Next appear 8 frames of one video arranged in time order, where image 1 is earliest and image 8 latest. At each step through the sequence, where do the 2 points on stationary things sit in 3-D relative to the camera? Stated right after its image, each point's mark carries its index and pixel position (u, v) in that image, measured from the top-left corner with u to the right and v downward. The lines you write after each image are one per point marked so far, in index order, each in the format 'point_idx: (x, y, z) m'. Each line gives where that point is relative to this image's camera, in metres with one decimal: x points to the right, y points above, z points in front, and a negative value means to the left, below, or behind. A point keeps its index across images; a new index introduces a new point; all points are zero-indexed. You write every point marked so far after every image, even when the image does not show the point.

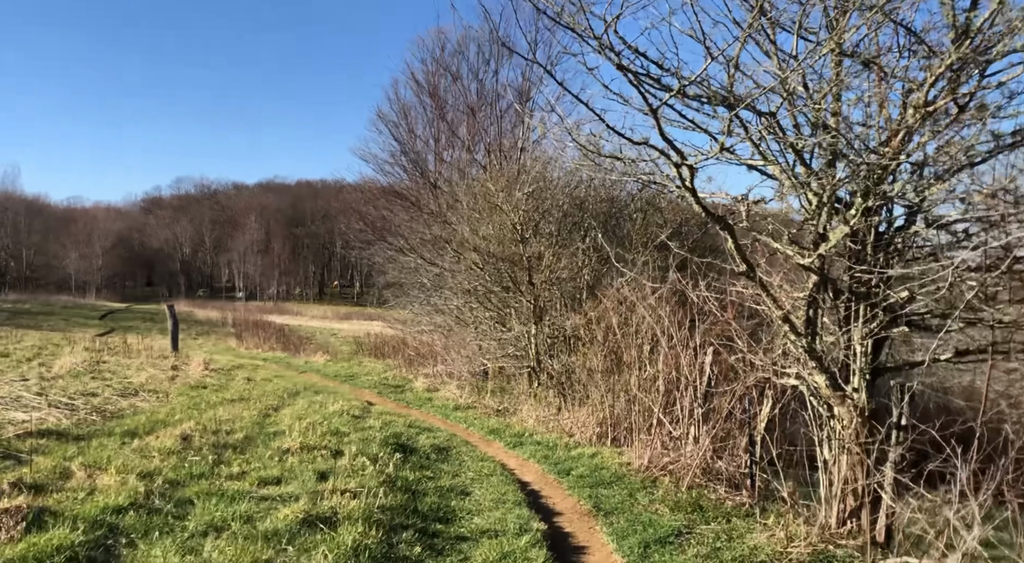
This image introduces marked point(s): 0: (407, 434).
0: (-1.4, -2.1, +10.6) m
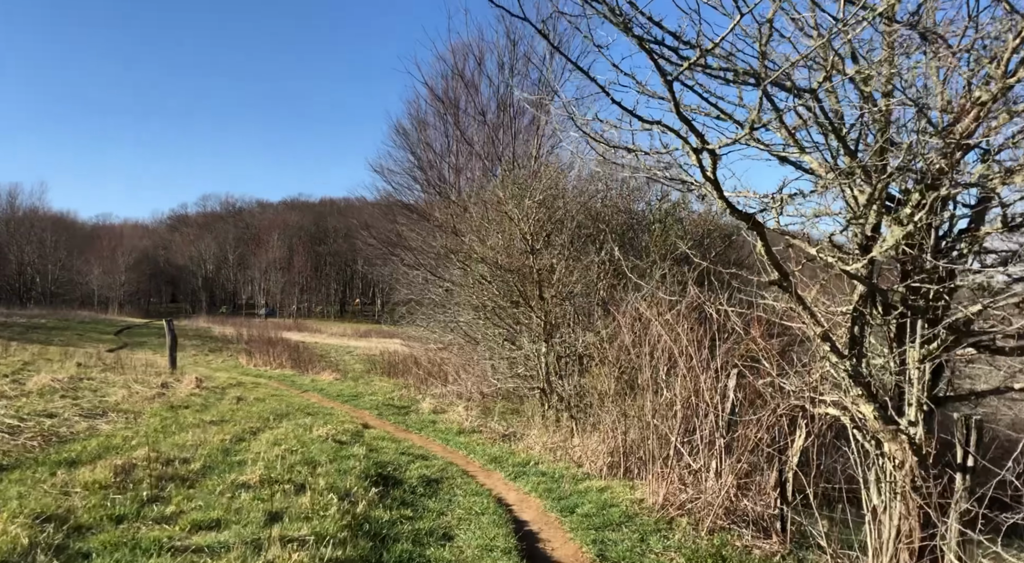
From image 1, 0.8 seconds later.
0: (-1.4, -2.3, +9.6) m
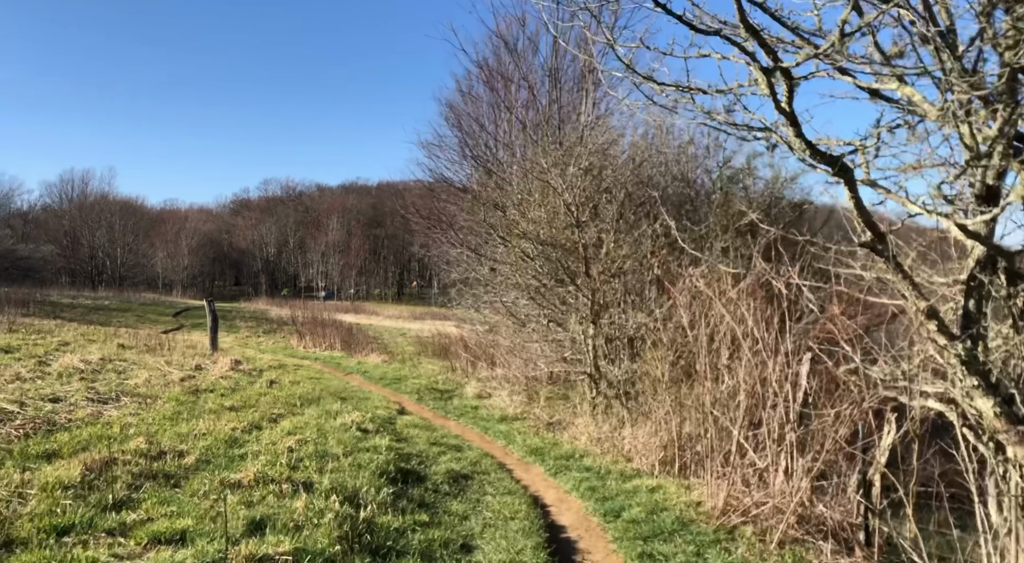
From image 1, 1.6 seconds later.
0: (-1.0, -2.0, +8.7) m
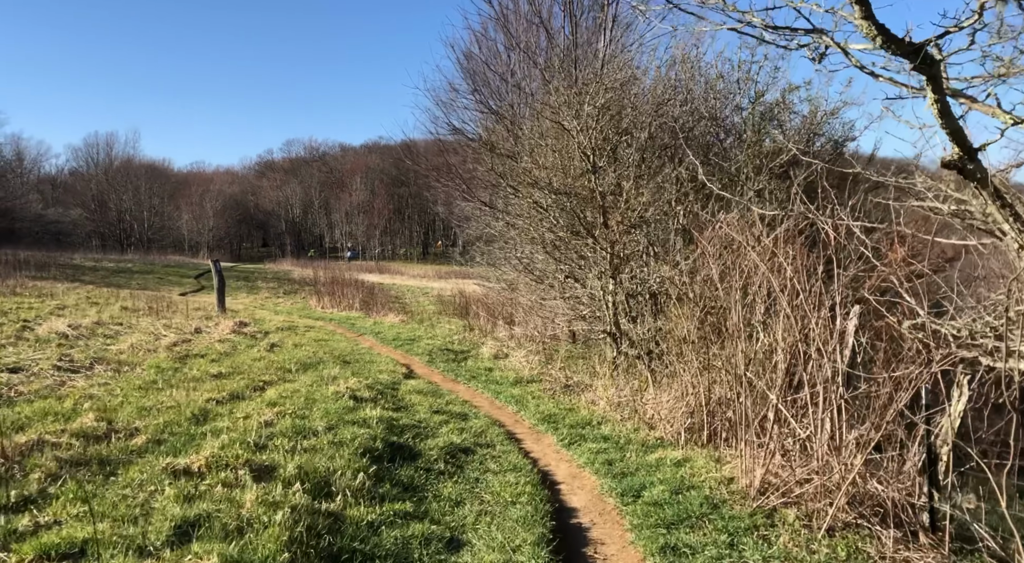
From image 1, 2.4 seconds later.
0: (-0.9, -1.5, +7.9) m
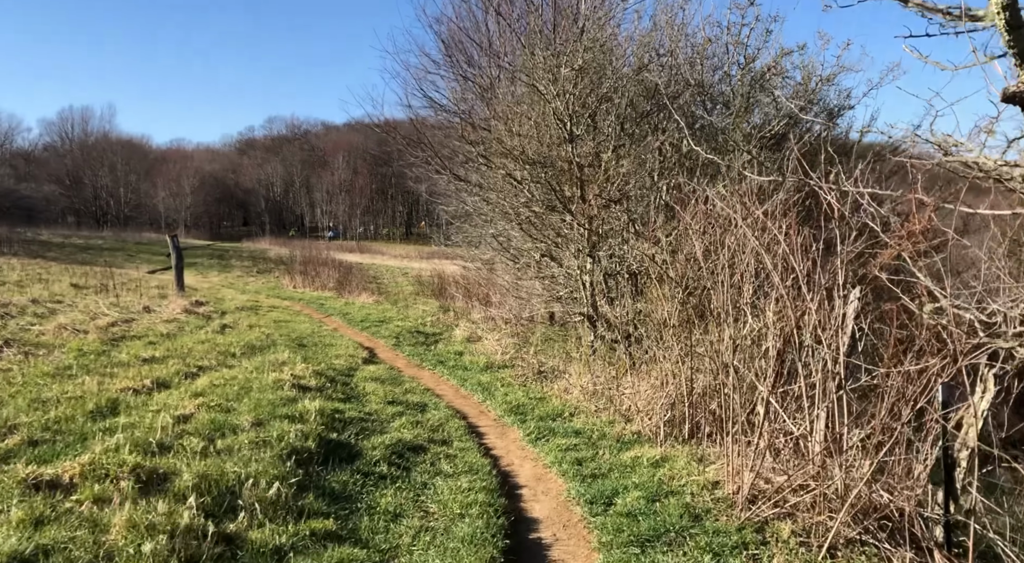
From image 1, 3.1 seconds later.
0: (-1.2, -1.2, +7.0) m
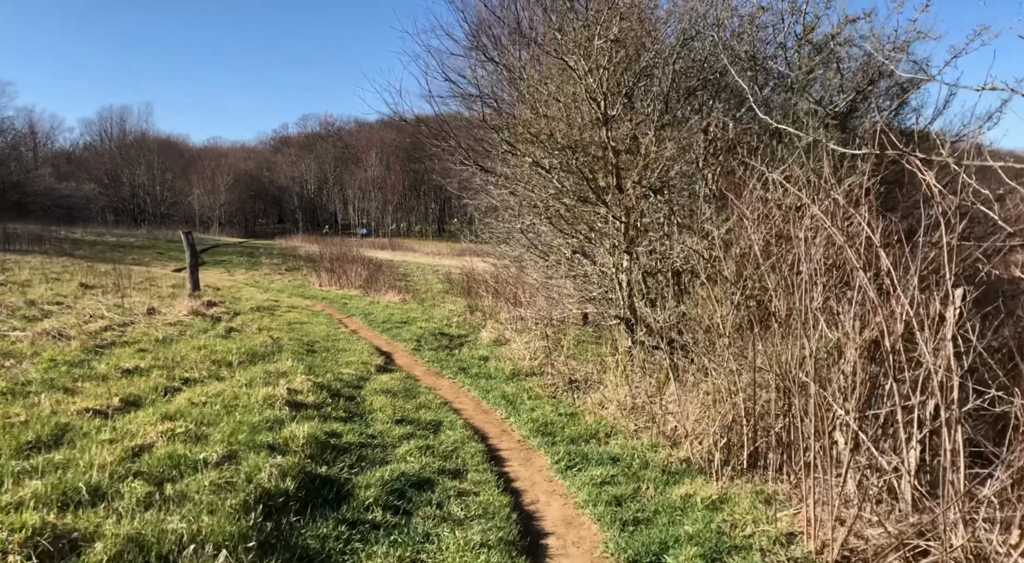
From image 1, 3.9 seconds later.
0: (-1.0, -1.3, +6.0) m
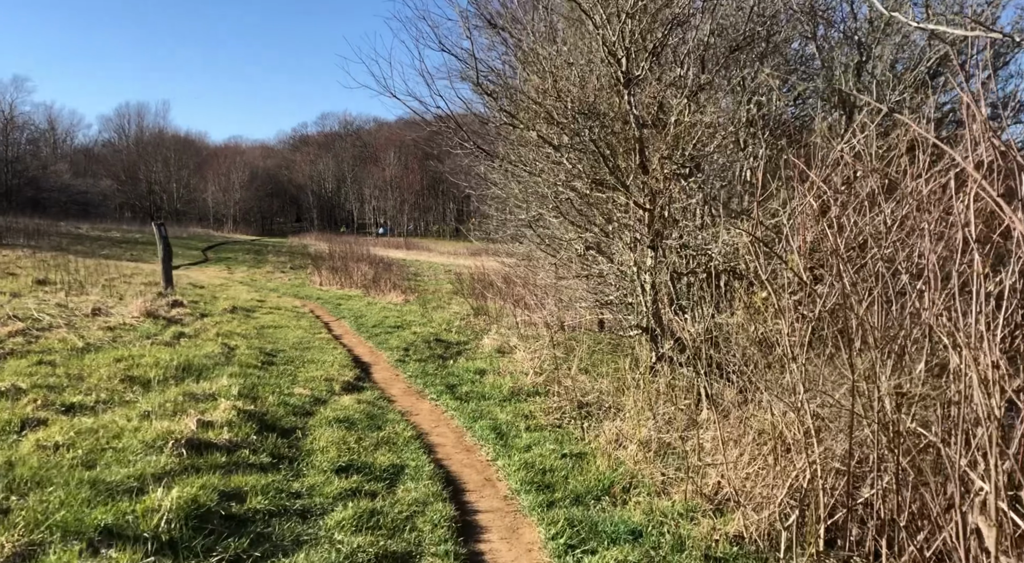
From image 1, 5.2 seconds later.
0: (-1.2, -1.2, +4.2) m
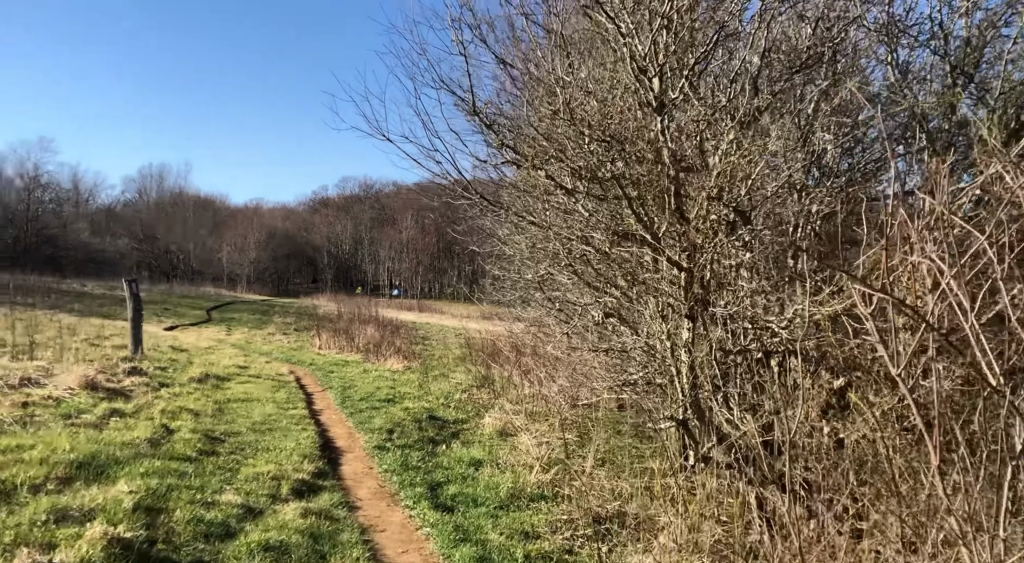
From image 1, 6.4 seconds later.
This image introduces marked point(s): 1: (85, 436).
0: (-1.3, -1.5, +2.5) m
1: (-3.6, -1.3, +6.6) m
